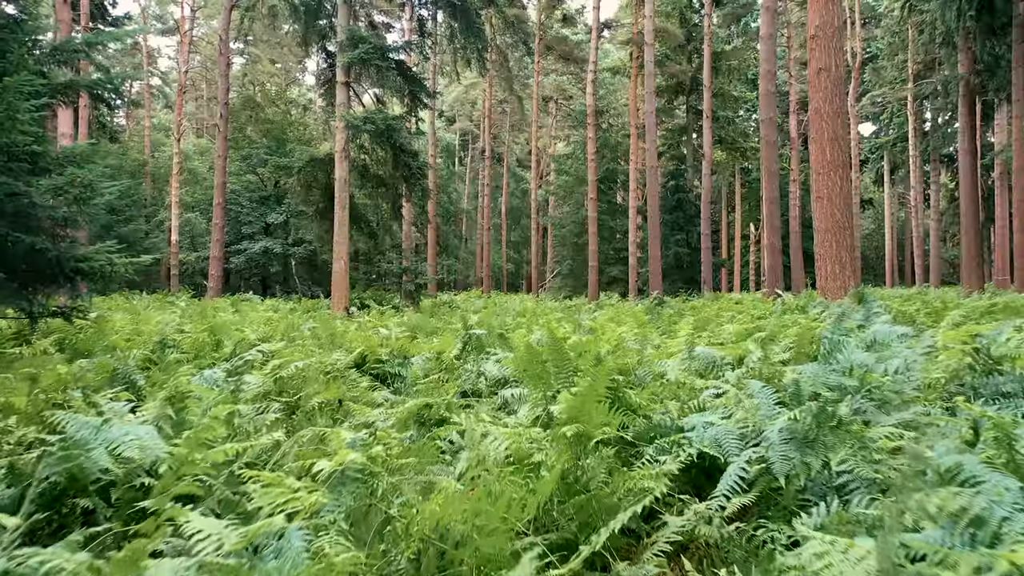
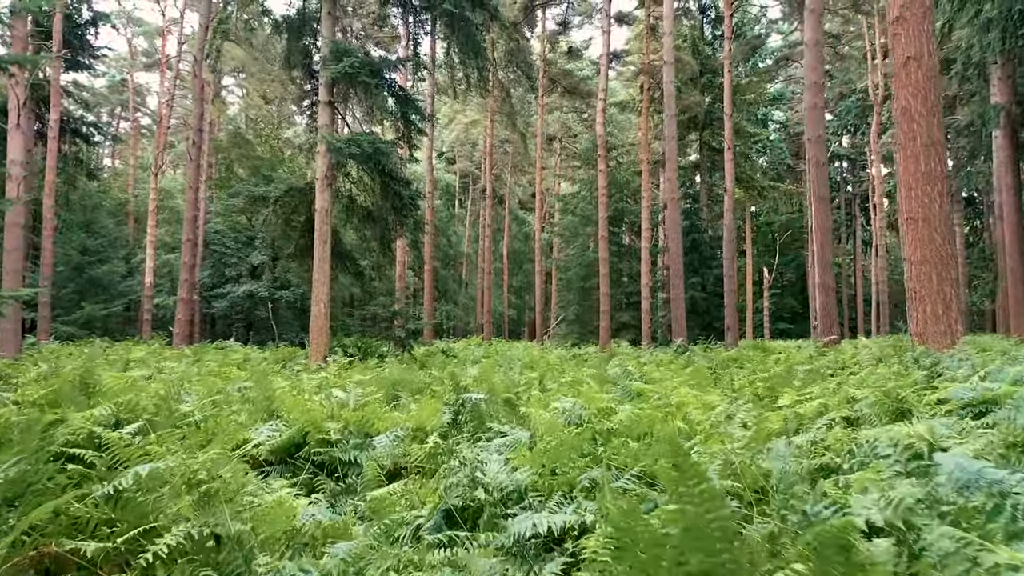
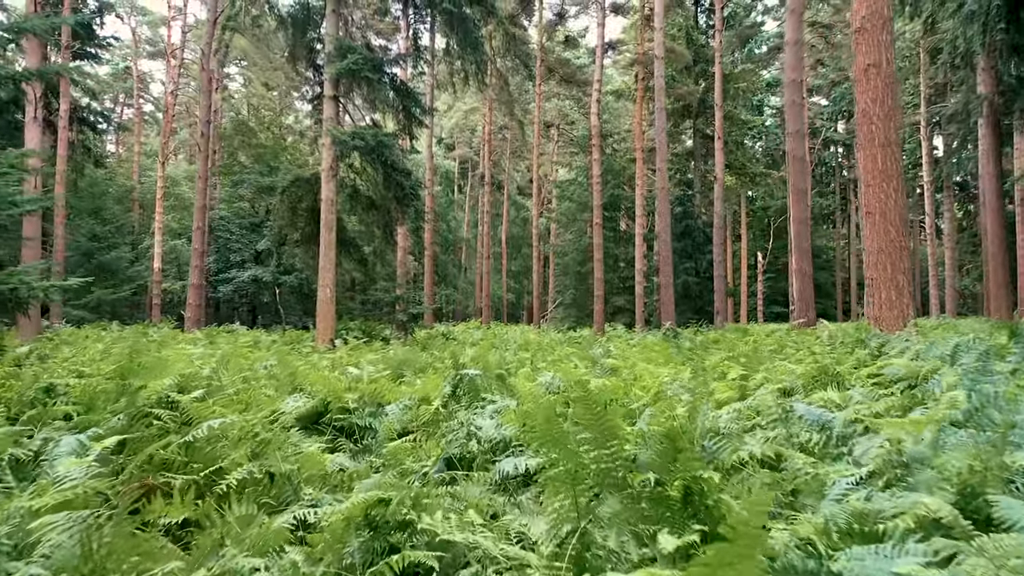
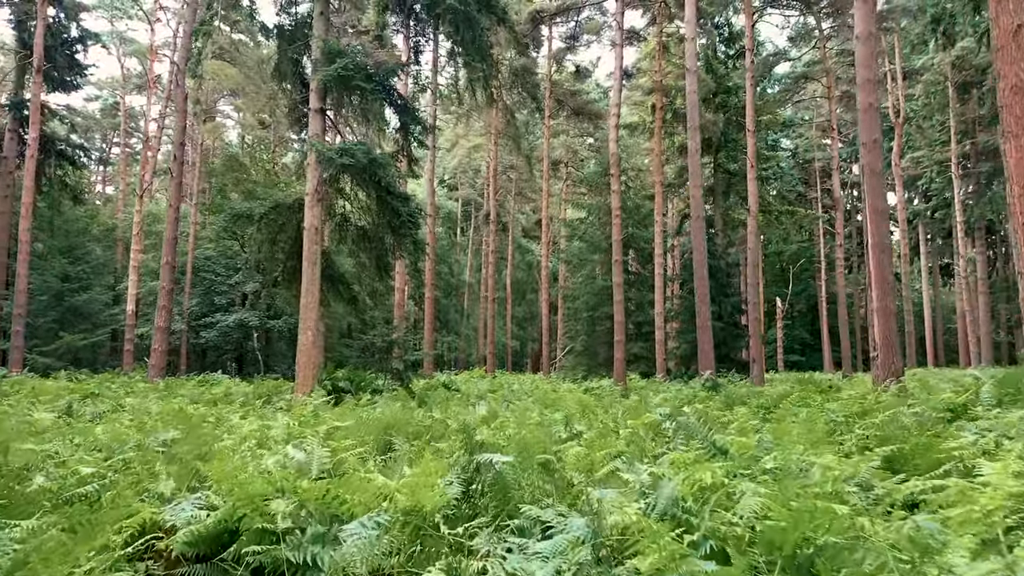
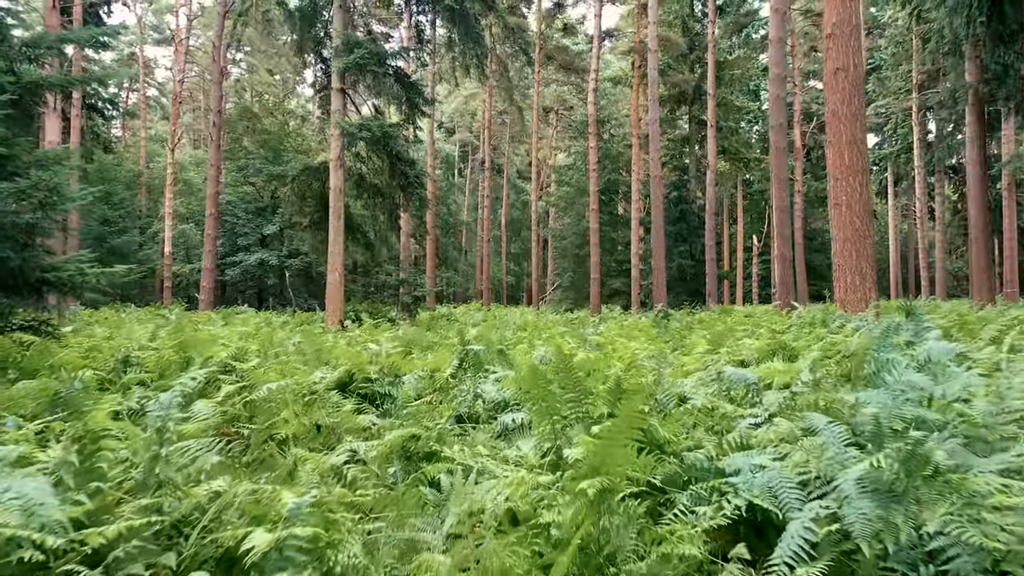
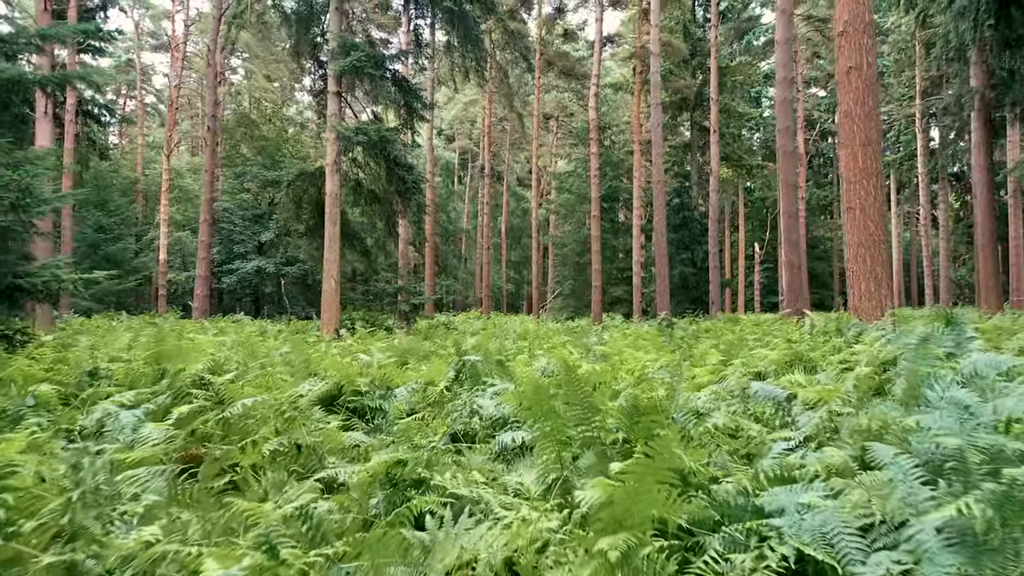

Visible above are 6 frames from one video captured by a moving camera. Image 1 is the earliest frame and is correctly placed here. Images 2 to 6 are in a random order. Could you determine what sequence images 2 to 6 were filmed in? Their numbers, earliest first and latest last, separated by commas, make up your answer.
5, 6, 3, 2, 4
